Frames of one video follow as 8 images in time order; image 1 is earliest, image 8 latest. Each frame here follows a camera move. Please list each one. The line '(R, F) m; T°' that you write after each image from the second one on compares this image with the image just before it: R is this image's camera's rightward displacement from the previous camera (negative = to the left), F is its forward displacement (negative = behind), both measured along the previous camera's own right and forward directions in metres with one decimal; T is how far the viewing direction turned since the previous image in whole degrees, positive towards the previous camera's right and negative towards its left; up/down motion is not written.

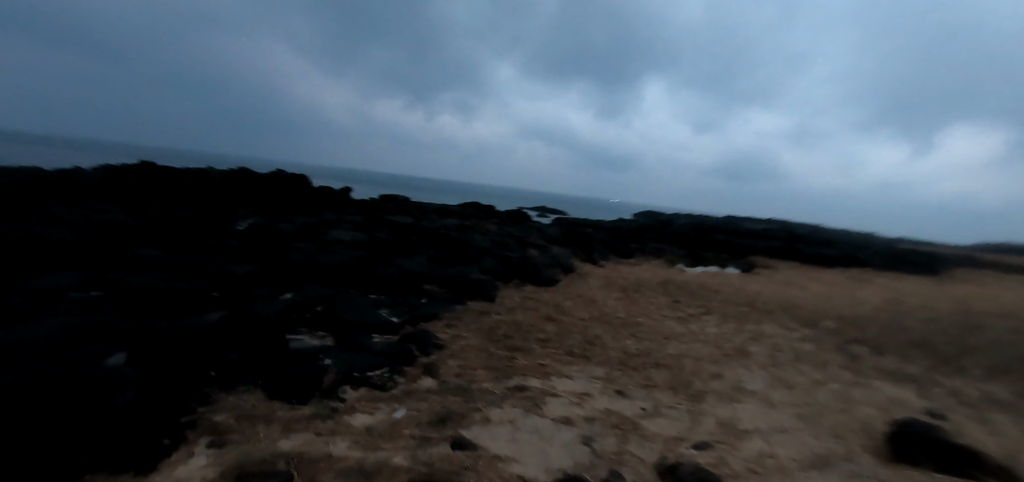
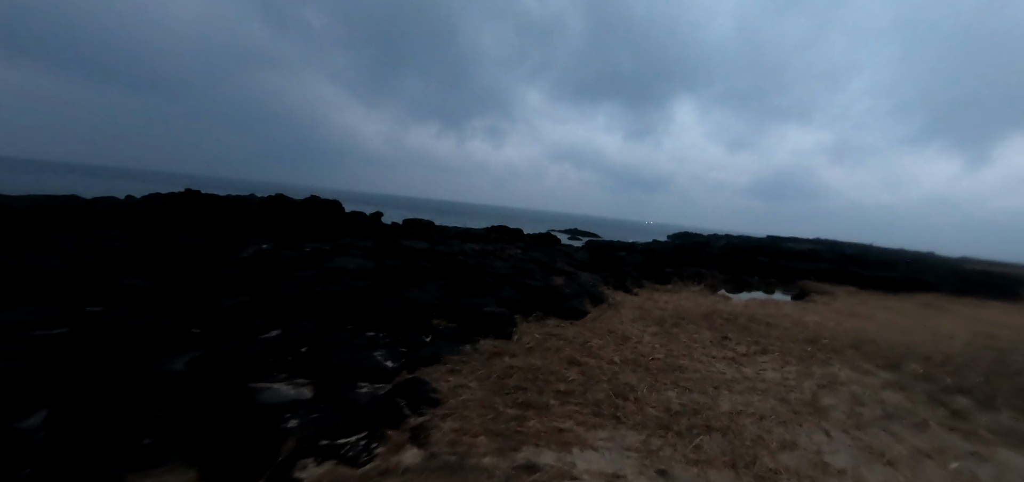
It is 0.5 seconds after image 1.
(+0.3, +1.2) m; -4°
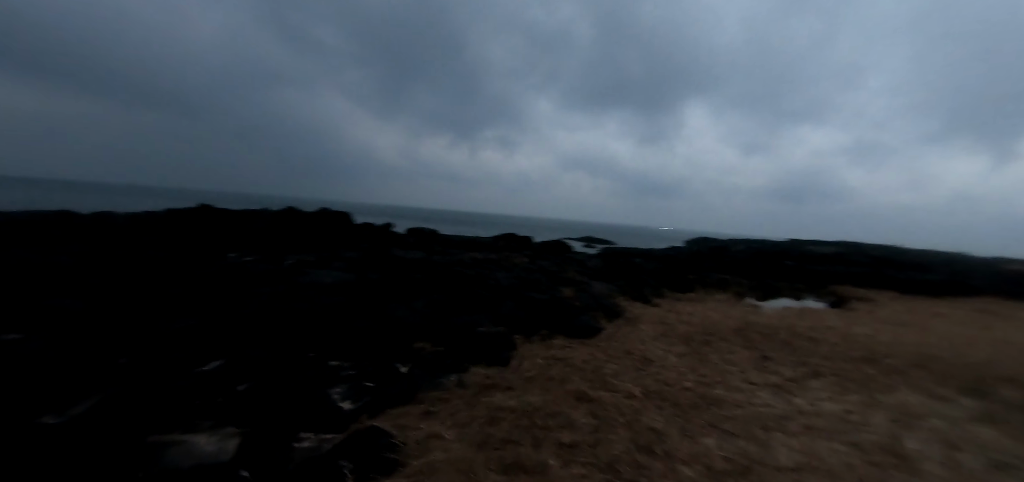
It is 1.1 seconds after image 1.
(+0.4, +1.5) m; -2°
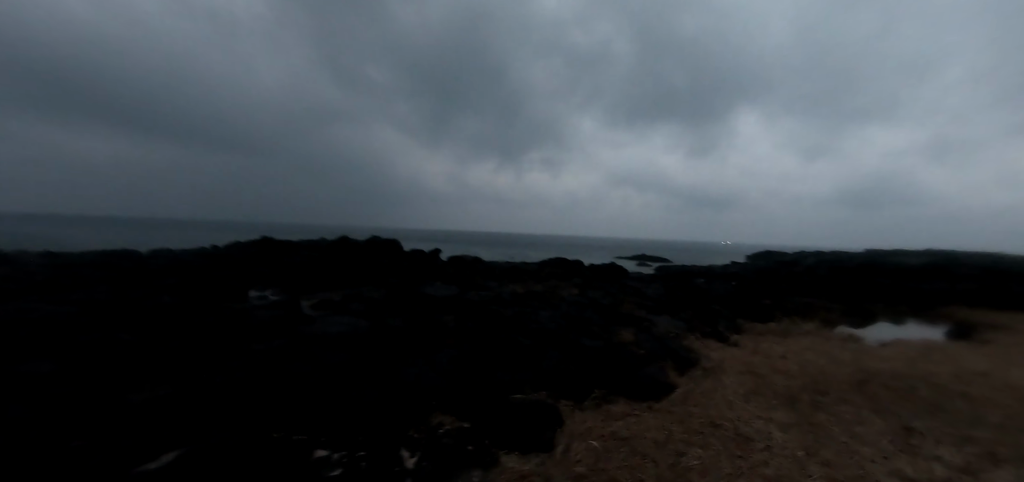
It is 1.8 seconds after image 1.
(+0.1, +1.7) m; -7°
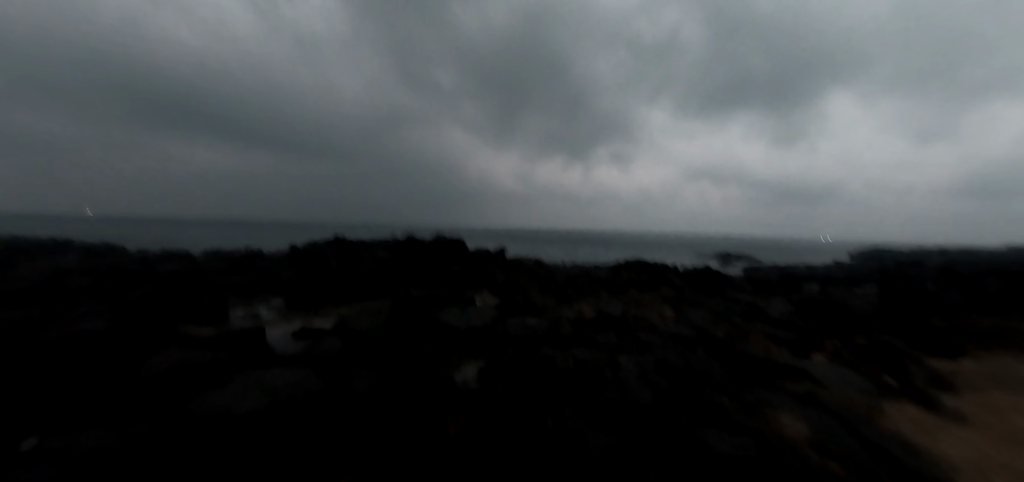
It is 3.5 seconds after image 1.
(+0.1, +3.9) m; -10°
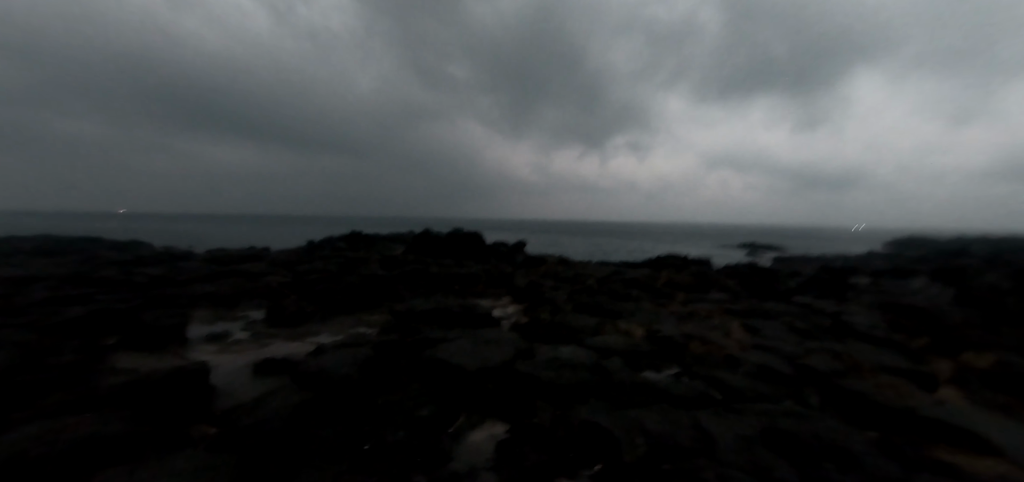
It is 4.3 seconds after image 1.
(-0.1, +2.0) m; -3°
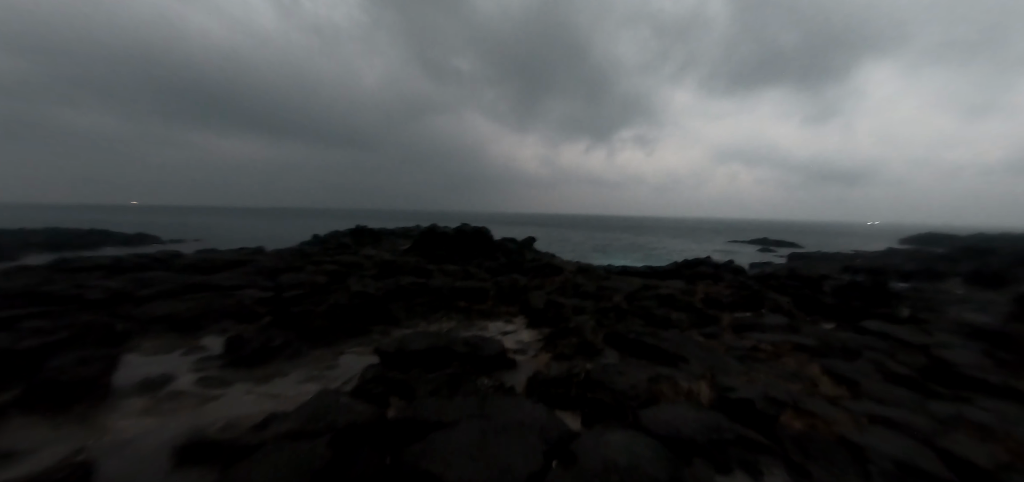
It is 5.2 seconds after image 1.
(-0.2, +1.8) m; -1°
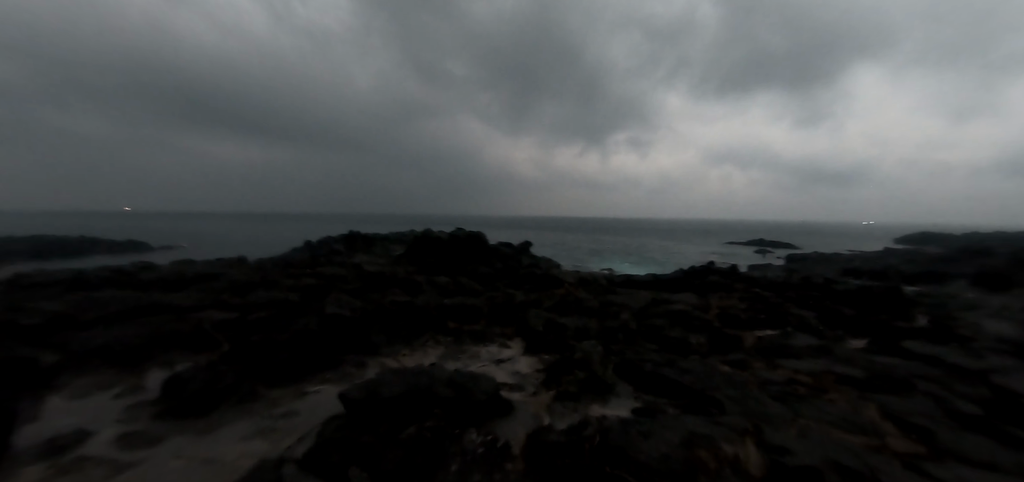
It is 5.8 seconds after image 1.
(0.0, +1.2) m; 0°
